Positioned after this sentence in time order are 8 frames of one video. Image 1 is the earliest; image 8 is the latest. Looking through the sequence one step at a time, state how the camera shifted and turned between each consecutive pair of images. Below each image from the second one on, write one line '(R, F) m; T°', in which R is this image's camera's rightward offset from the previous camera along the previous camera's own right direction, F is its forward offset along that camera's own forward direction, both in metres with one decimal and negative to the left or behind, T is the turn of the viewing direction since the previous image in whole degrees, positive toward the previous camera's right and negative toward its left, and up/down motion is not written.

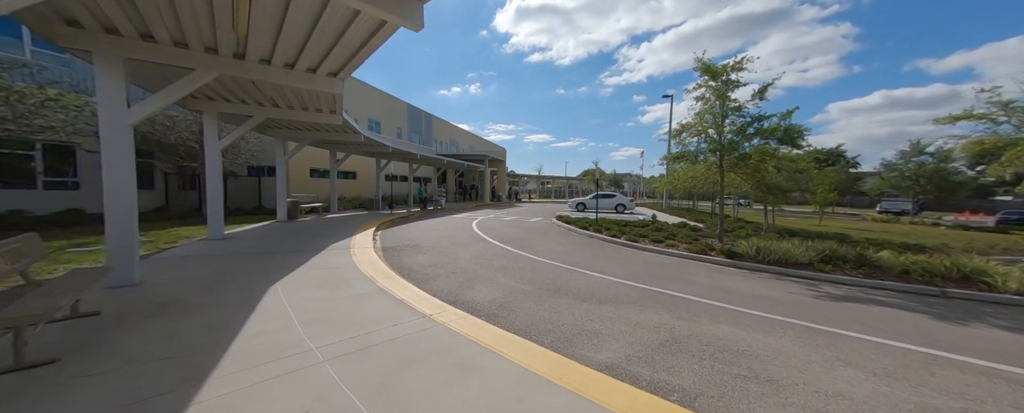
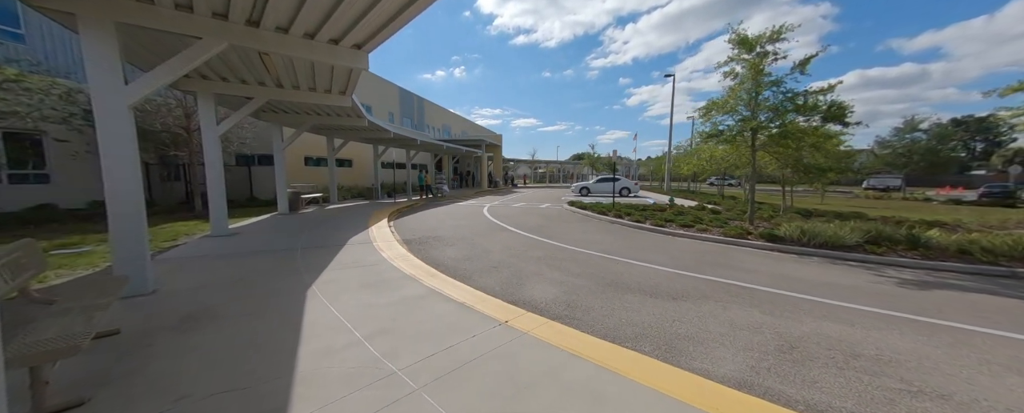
(-1.1, +0.5) m; +2°
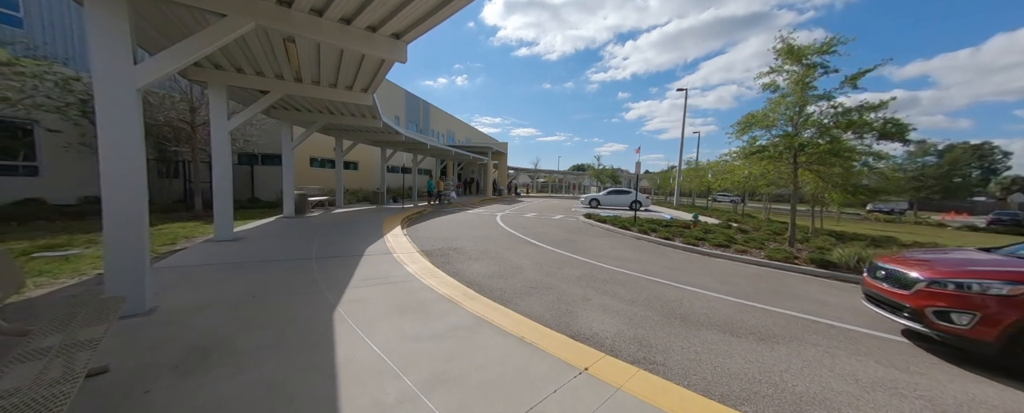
(-0.8, +0.6) m; 0°
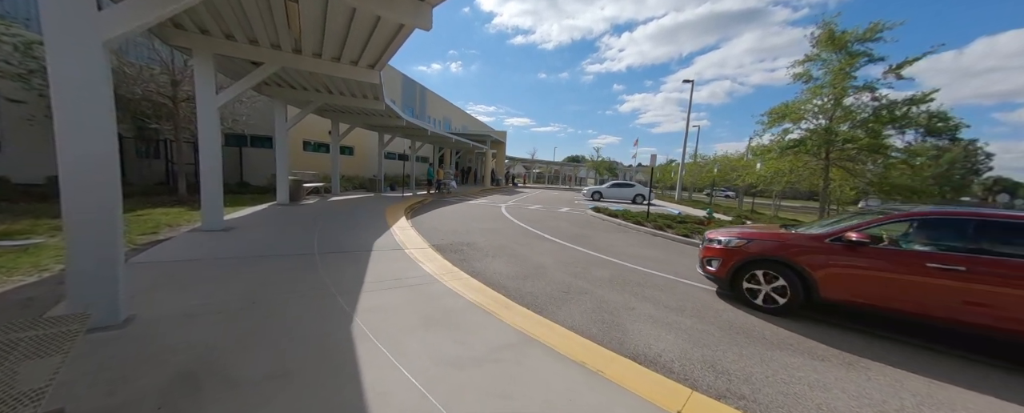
(-0.6, +0.6) m; +1°
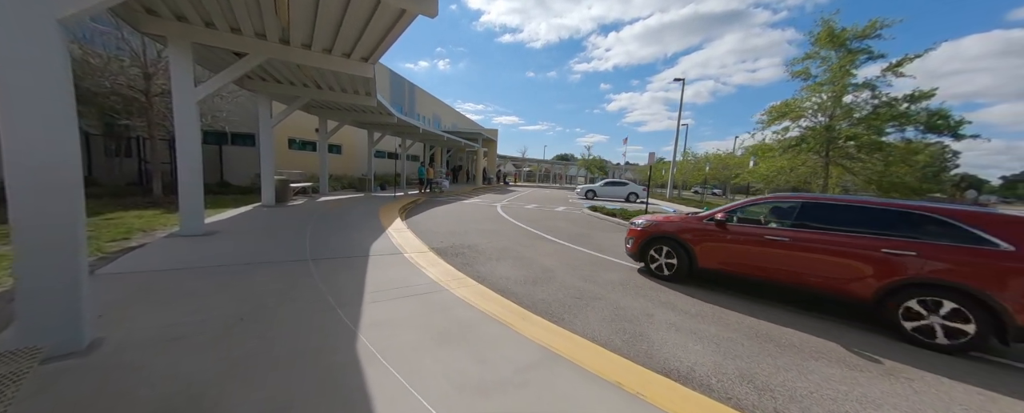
(-0.3, +0.3) m; +2°
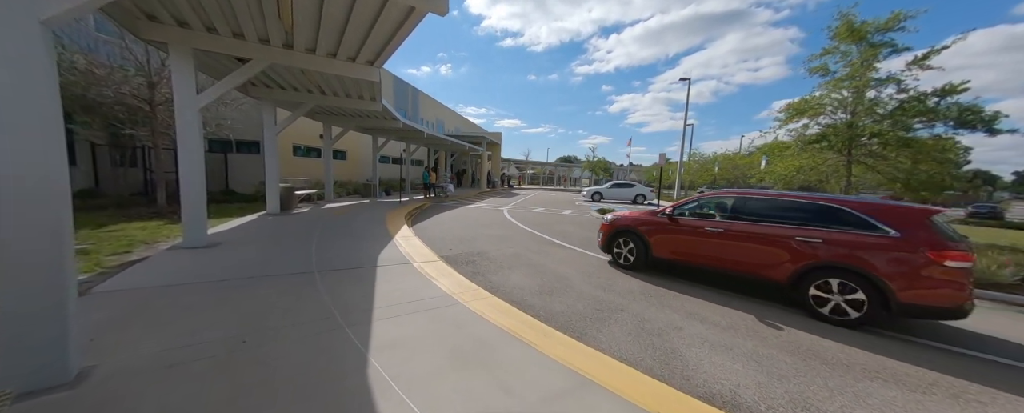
(-0.2, +0.3) m; -1°
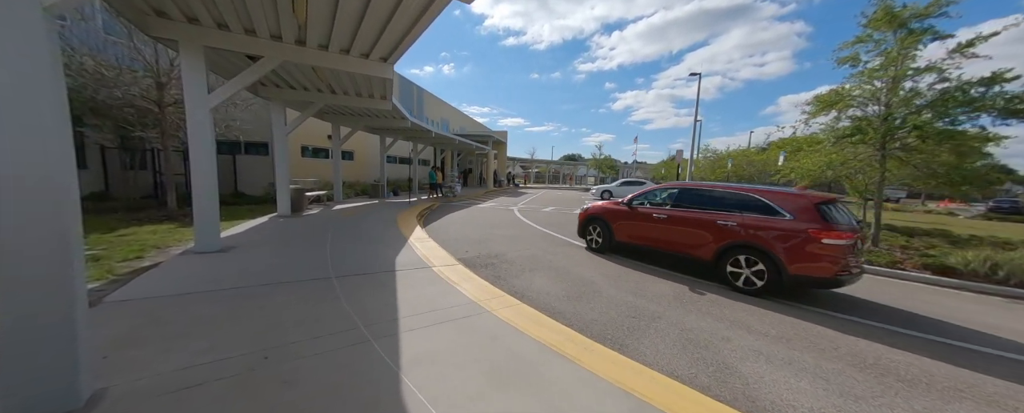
(-0.3, +0.3) m; -1°
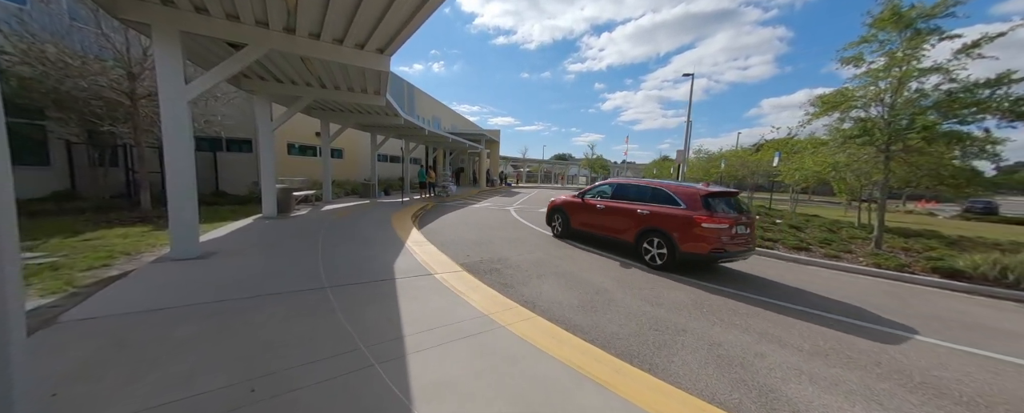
(-0.3, +0.4) m; +2°
